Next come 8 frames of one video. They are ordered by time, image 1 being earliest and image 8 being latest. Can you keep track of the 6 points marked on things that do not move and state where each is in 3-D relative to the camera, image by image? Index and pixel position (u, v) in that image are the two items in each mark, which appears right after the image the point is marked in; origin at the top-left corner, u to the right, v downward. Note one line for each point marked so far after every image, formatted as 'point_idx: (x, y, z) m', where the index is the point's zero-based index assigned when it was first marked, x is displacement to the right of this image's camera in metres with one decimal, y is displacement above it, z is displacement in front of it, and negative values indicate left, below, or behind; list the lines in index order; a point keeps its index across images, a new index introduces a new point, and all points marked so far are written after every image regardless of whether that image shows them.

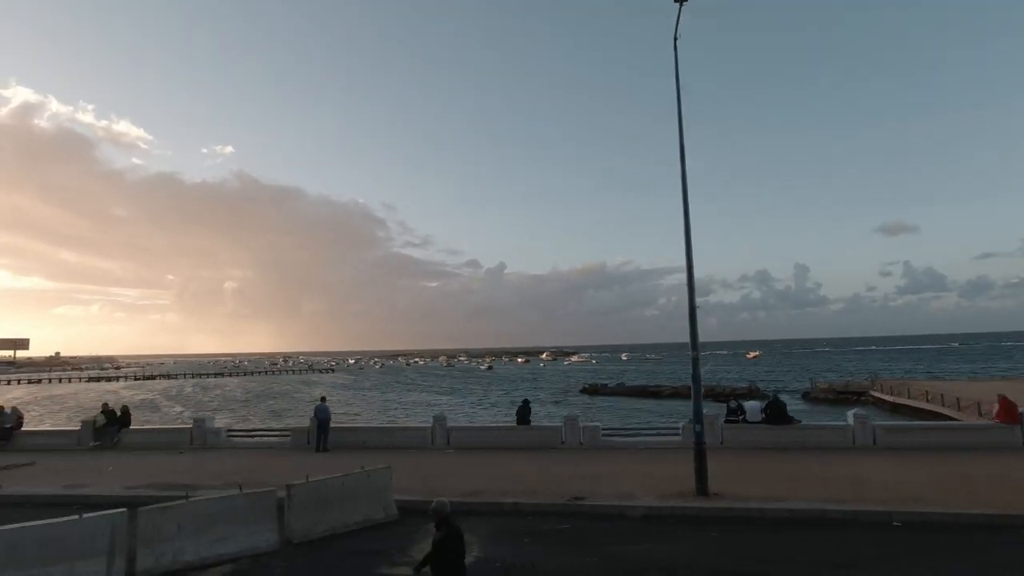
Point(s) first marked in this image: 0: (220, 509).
0: (-4.2, -3.2, +9.1) m
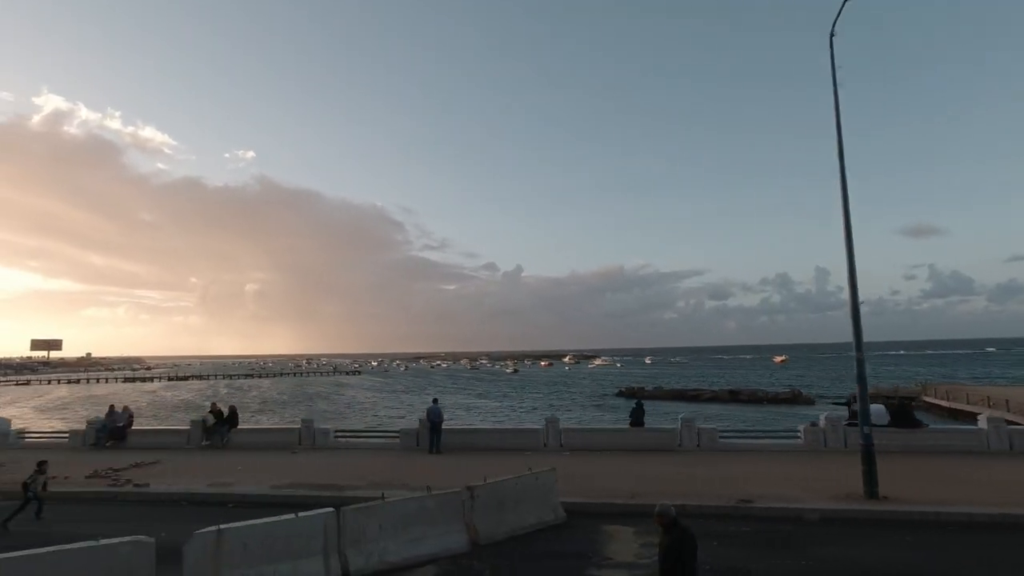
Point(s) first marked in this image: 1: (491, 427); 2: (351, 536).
0: (-1.4, -3.2, +9.2) m
1: (-0.5, -3.9, +17.7) m
2: (-2.2, -3.4, +8.6) m
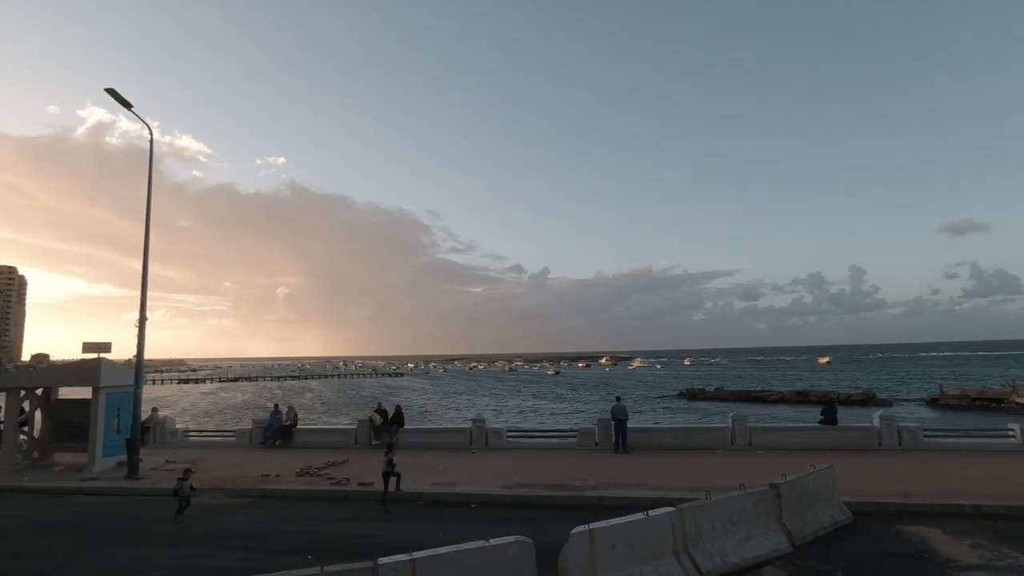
0: (+3.2, -3.1, +9.0) m
1: (+4.5, -3.8, +17.4) m
2: (+2.4, -3.3, +8.4) m
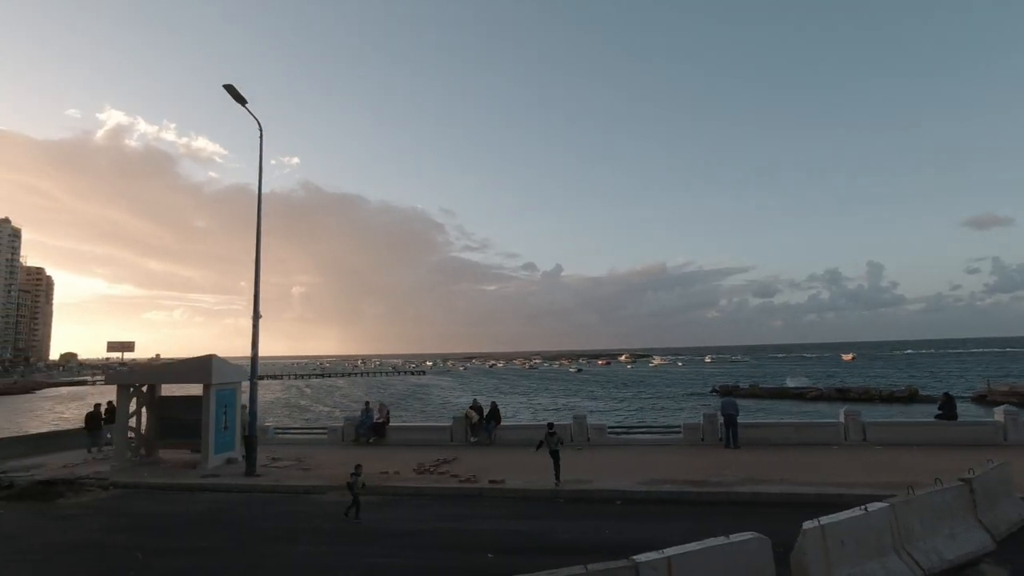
0: (+5.9, -3.0, +8.7) m
1: (+7.3, -3.6, +17.1) m
2: (+5.0, -3.1, +8.2) m
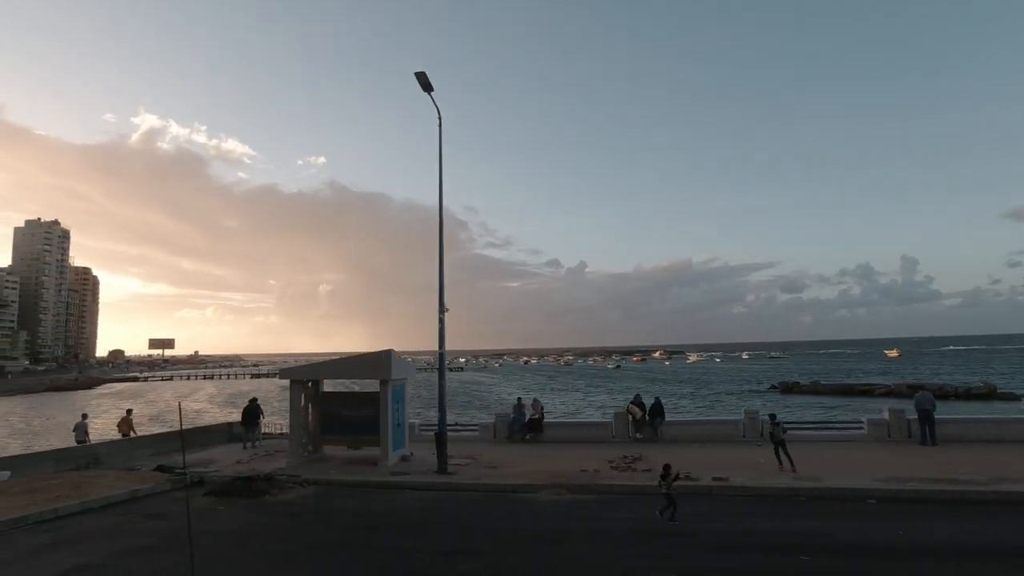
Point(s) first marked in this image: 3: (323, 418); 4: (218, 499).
0: (+10.2, -2.8, +8.0) m
1: (+12.1, -3.4, +16.3) m
2: (+9.4, -3.0, +7.5) m
3: (-5.4, -3.7, +18.2) m
4: (-6.4, -4.6, +14.0) m
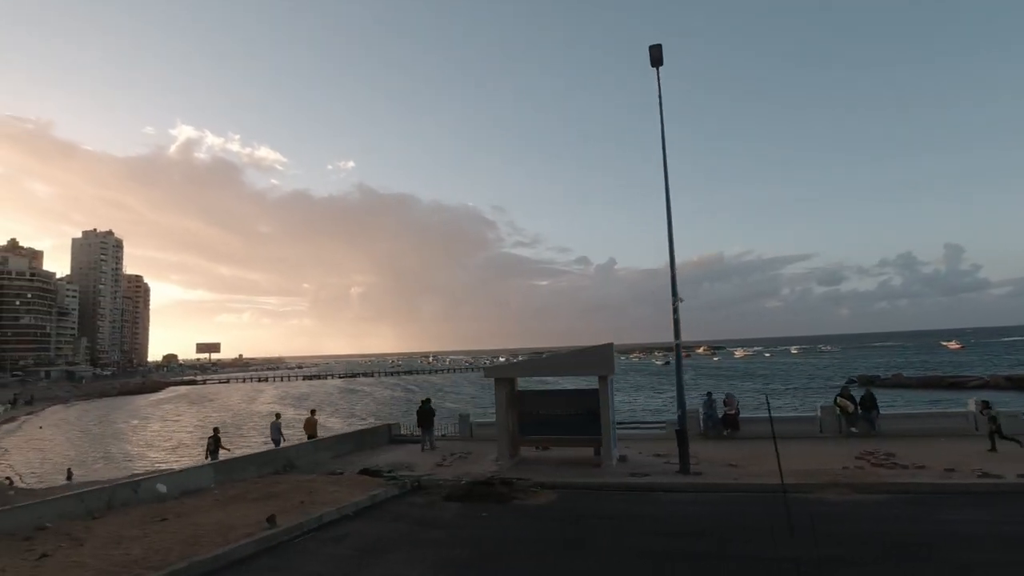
0: (+15.3, -2.3, +6.4) m
1: (+17.6, -2.8, +14.6) m
2: (+14.4, -2.5, +5.9) m
3: (+0.3, -3.5, +17.5) m
4: (-1.0, -4.5, +13.3) m
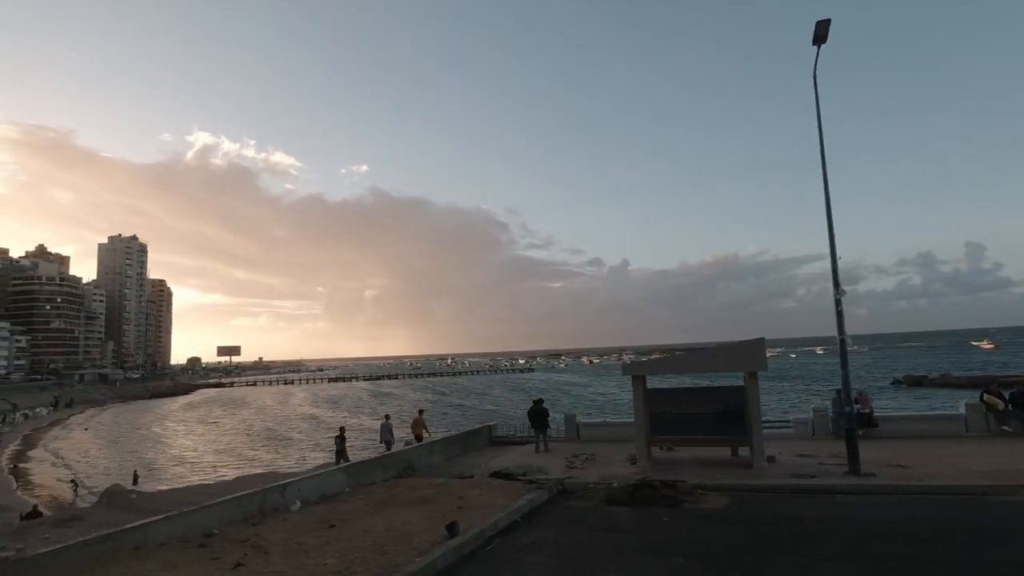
0: (+18.5, -2.0, +5.3) m
1: (+20.9, -2.5, +13.5) m
2: (+17.6, -2.2, +4.8) m
3: (+3.7, -3.4, +16.7) m
4: (+2.4, -4.3, +12.5) m
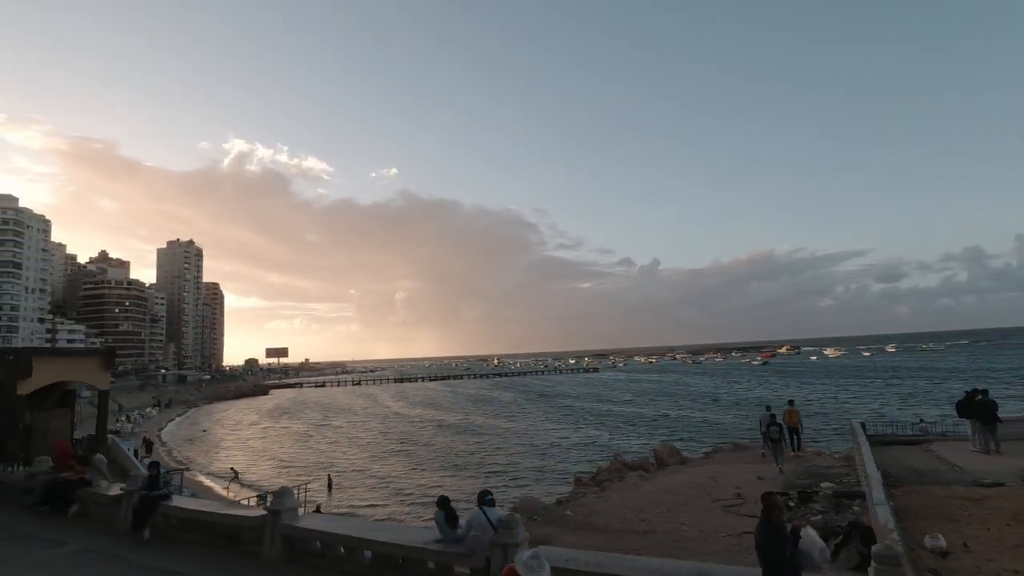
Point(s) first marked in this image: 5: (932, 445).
0: (+28.5, -0.9, +1.2) m
1: (+31.4, -1.4, +9.2) m
2: (+27.6, -1.1, +0.7) m
3: (+14.3, -2.5, +13.3) m
4: (+12.8, -3.5, +9.2) m
5: (+11.3, -4.2, +17.2) m
